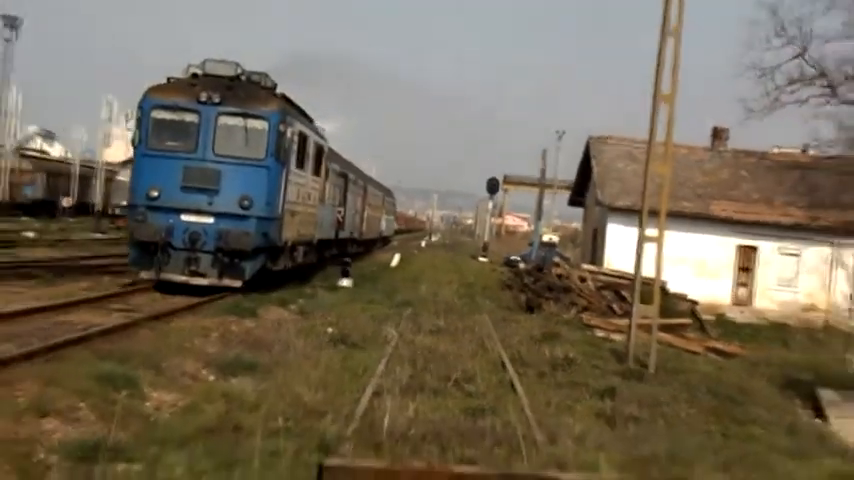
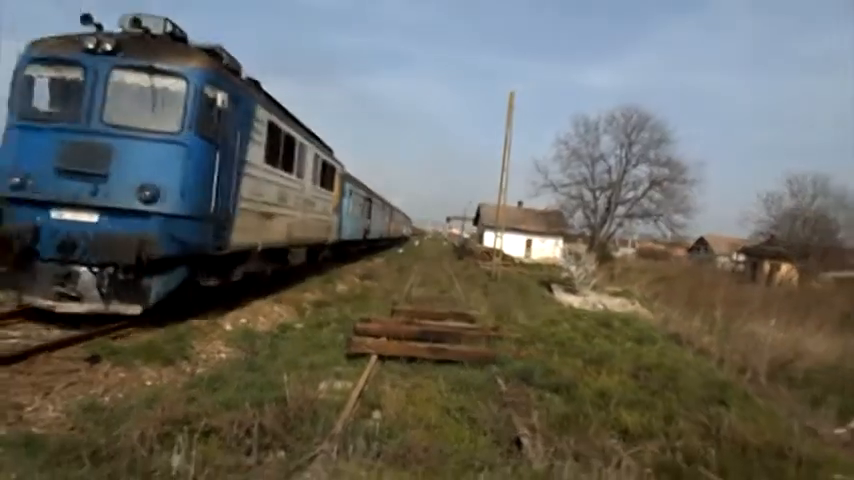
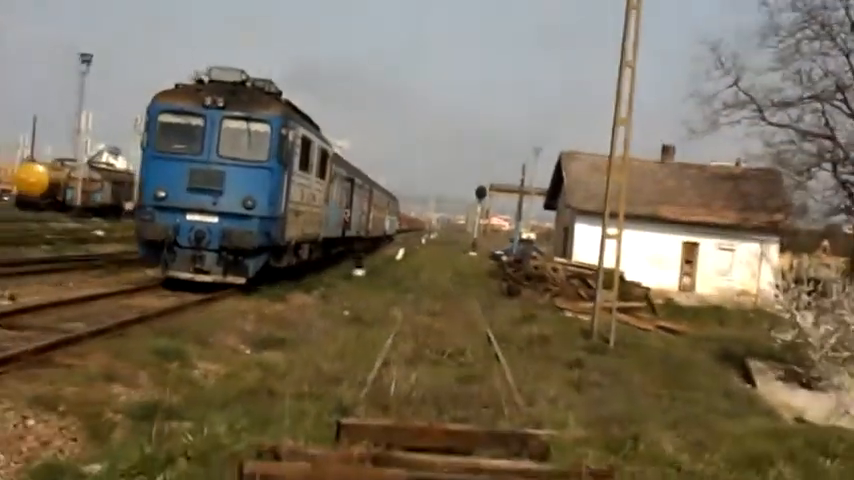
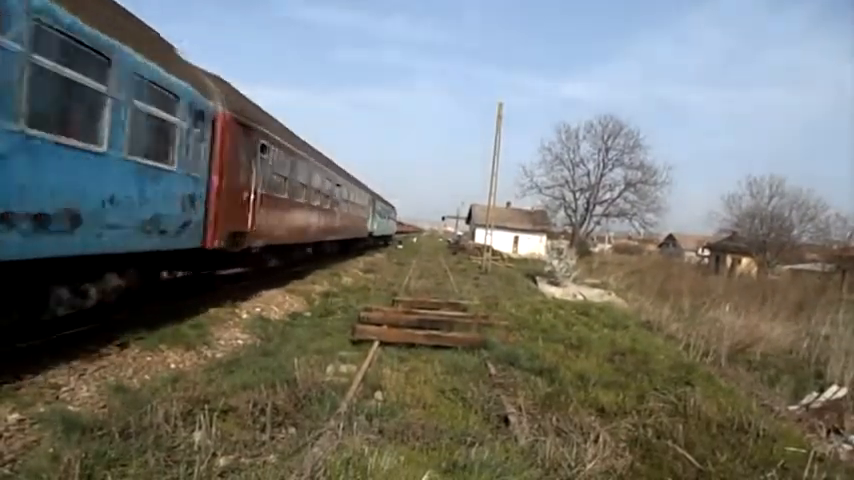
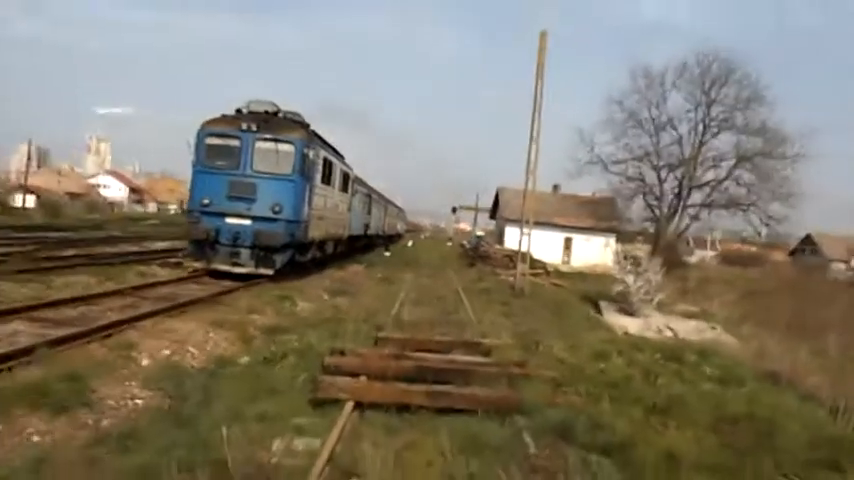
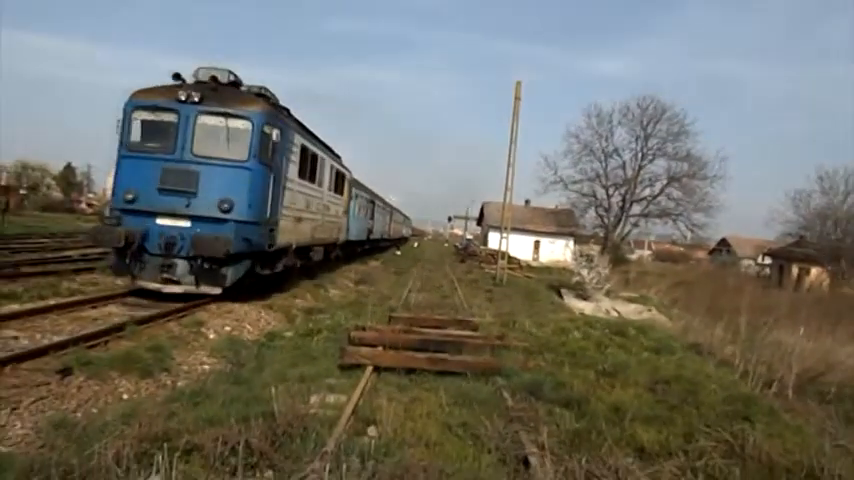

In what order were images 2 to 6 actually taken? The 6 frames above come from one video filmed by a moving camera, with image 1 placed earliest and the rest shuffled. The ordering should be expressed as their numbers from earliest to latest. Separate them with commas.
3, 5, 6, 2, 4
